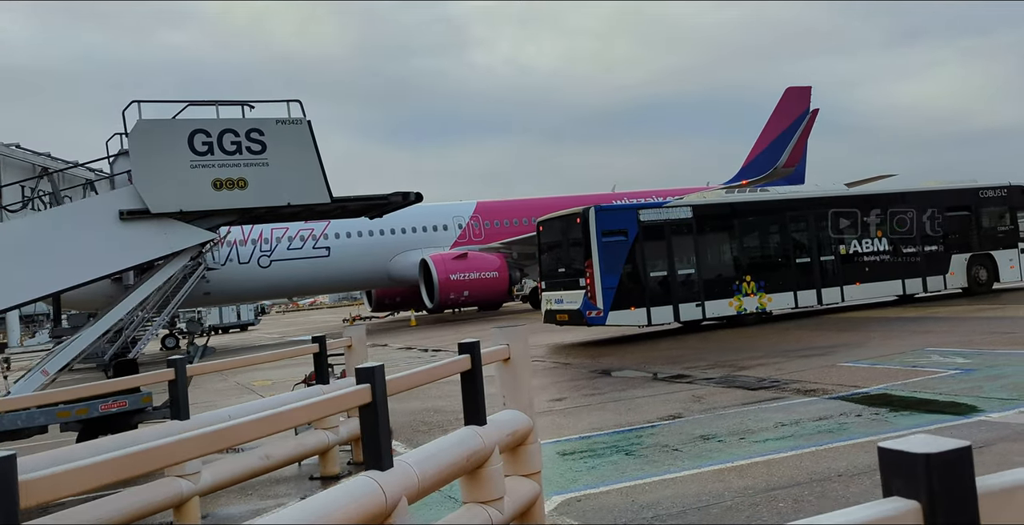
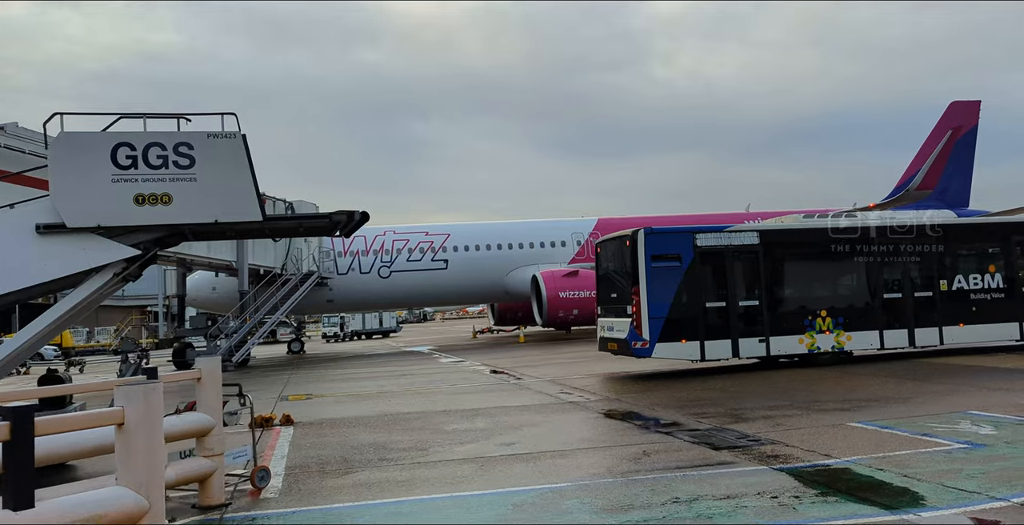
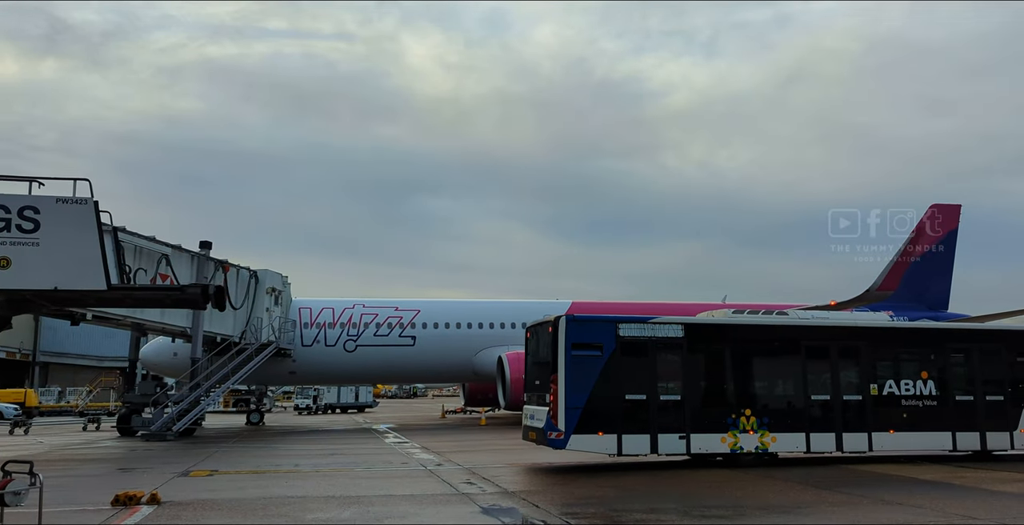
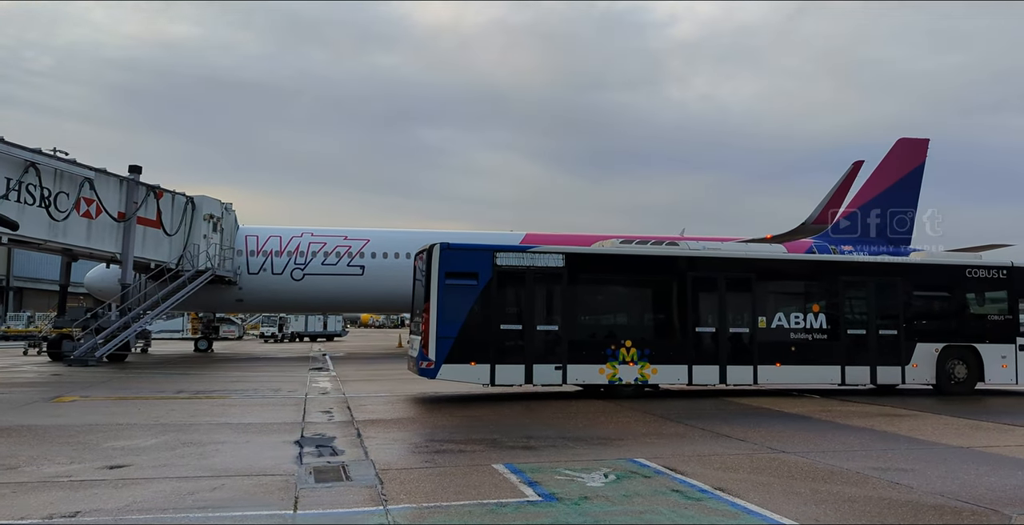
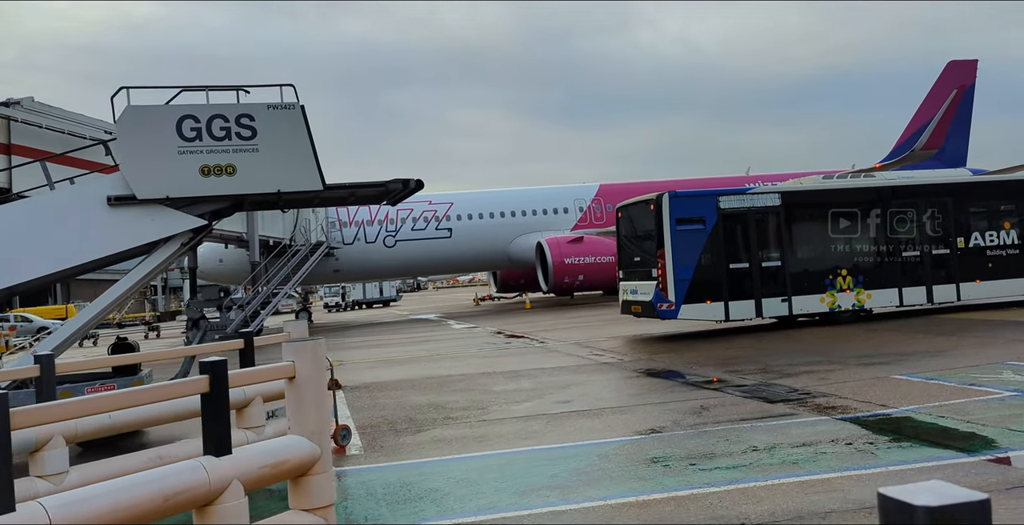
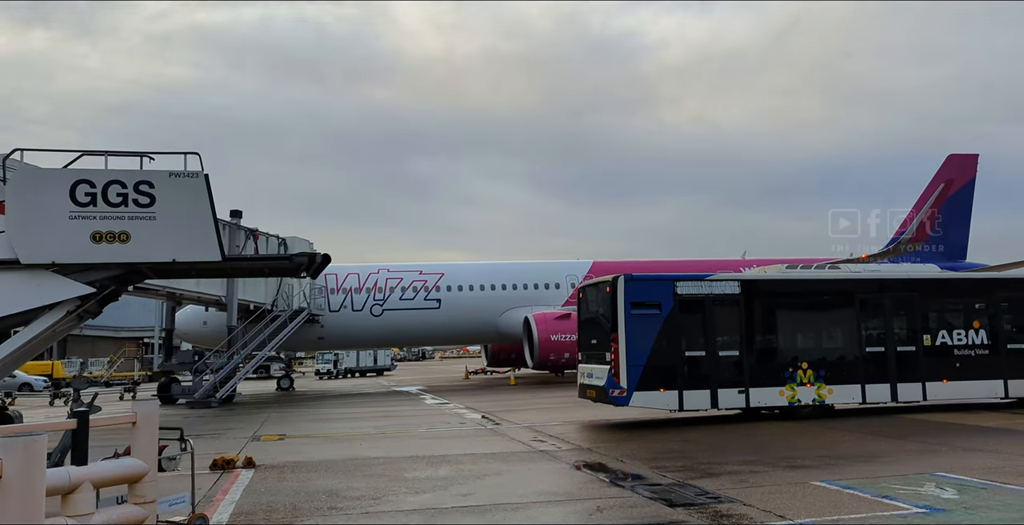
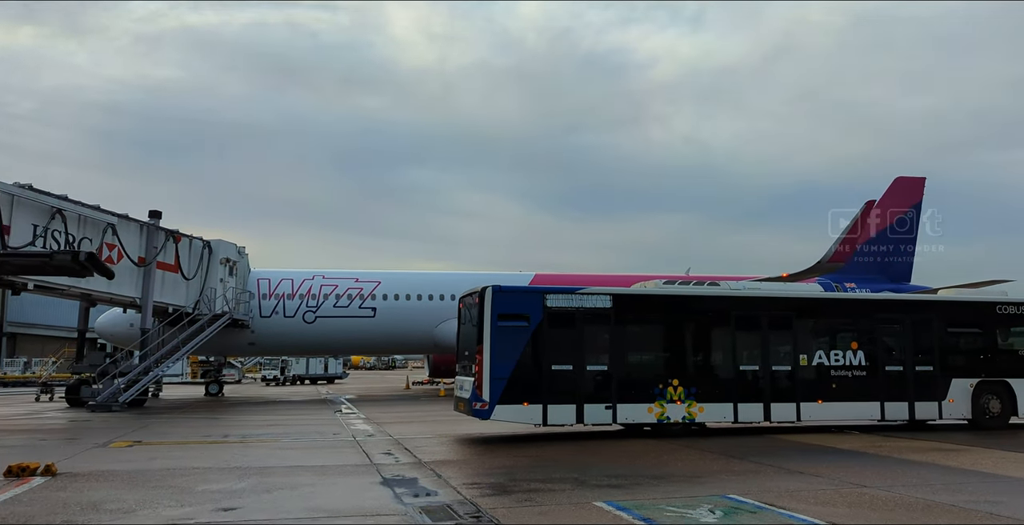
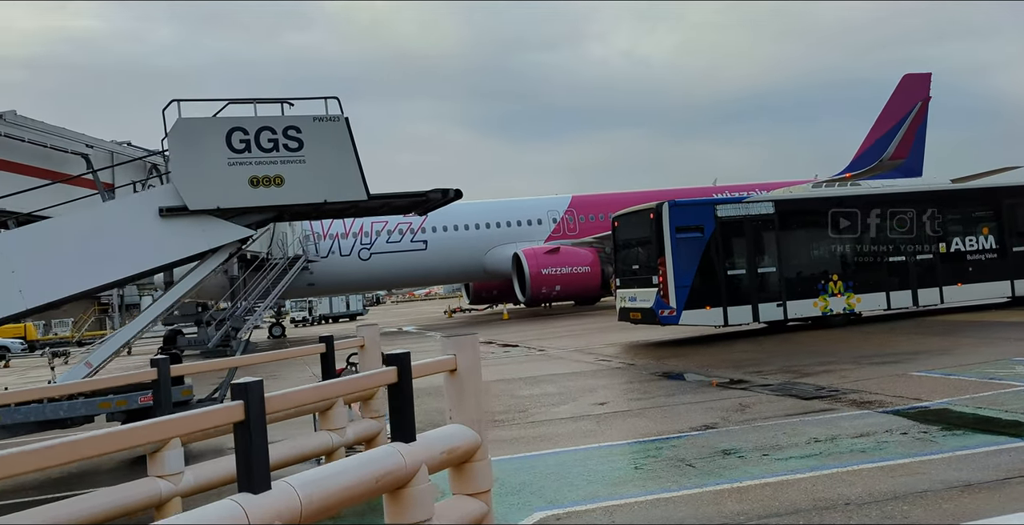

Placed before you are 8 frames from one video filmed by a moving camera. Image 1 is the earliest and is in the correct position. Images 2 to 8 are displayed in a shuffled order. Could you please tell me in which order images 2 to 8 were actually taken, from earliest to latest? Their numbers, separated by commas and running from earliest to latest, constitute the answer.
8, 5, 2, 6, 3, 7, 4
